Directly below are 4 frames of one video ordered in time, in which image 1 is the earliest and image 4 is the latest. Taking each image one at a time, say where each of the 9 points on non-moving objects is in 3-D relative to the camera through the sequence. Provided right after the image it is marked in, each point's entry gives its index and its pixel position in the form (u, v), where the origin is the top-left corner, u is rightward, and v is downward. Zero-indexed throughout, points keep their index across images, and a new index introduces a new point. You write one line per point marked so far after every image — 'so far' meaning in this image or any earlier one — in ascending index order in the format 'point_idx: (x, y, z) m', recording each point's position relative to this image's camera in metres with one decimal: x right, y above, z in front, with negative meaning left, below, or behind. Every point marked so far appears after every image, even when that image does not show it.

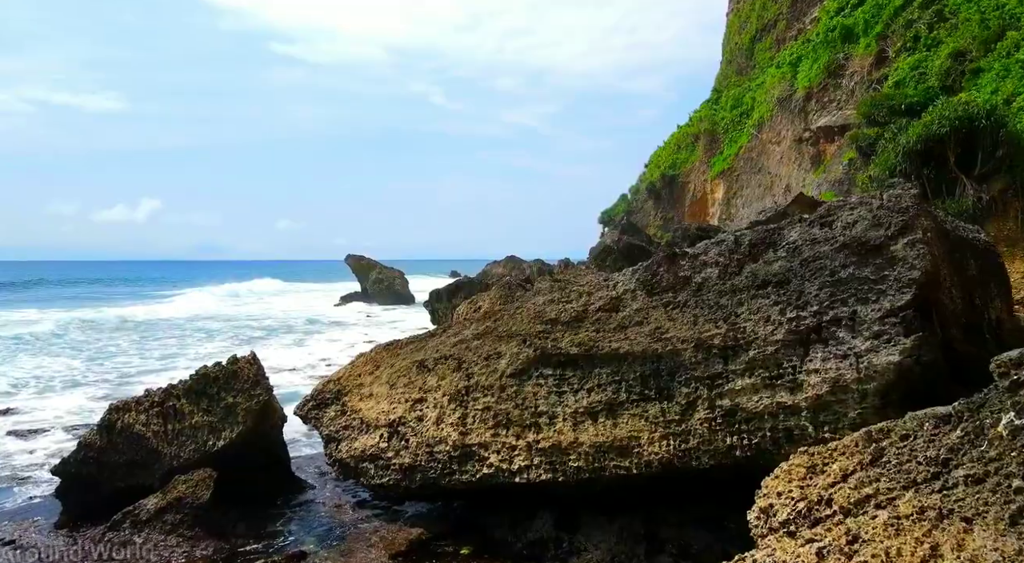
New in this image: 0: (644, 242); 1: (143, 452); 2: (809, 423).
0: (+3.2, +0.9, +17.3) m
1: (-3.0, -1.4, +5.7) m
2: (+1.8, -0.9, +4.3) m
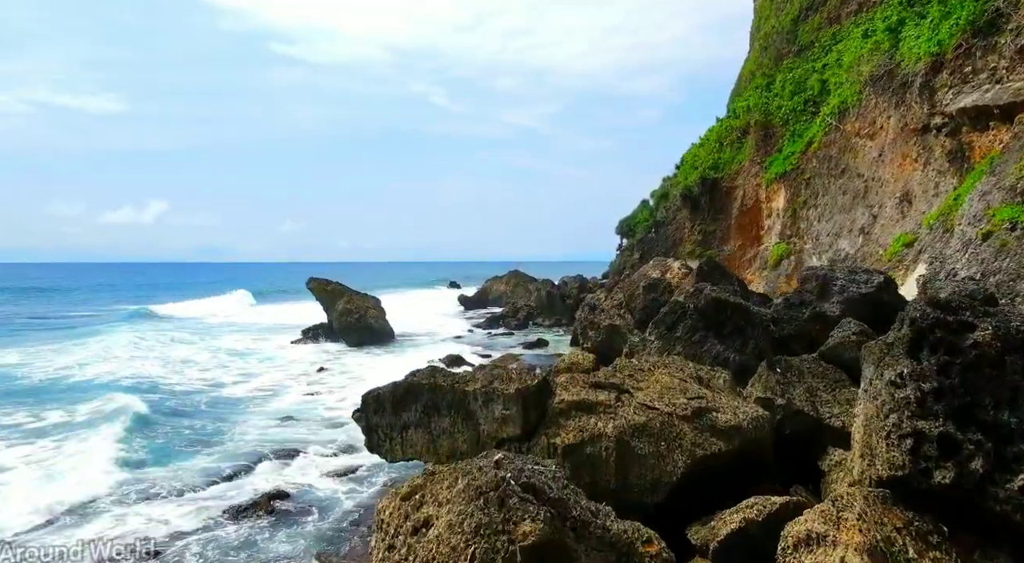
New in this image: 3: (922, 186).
0: (+3.2, -0.2, +10.2) m
1: (-3.0, -2.5, -1.4) m
2: (+1.8, -1.9, -2.8) m
3: (+9.7, +2.2, +16.8) m
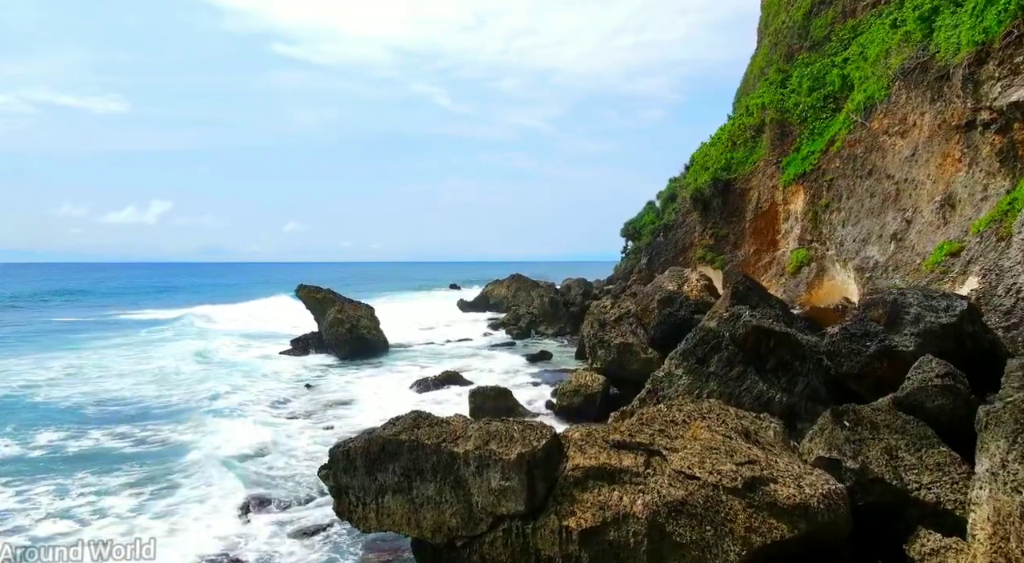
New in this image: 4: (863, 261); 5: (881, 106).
0: (+3.2, -0.4, +8.6) m
1: (-3.0, -2.7, -3.0) m
2: (+1.8, -2.2, -4.4) m
3: (+9.7, +2.0, +15.1) m
4: (+9.4, +0.6, +19.1) m
5: (+10.3, +4.9, +19.9) m
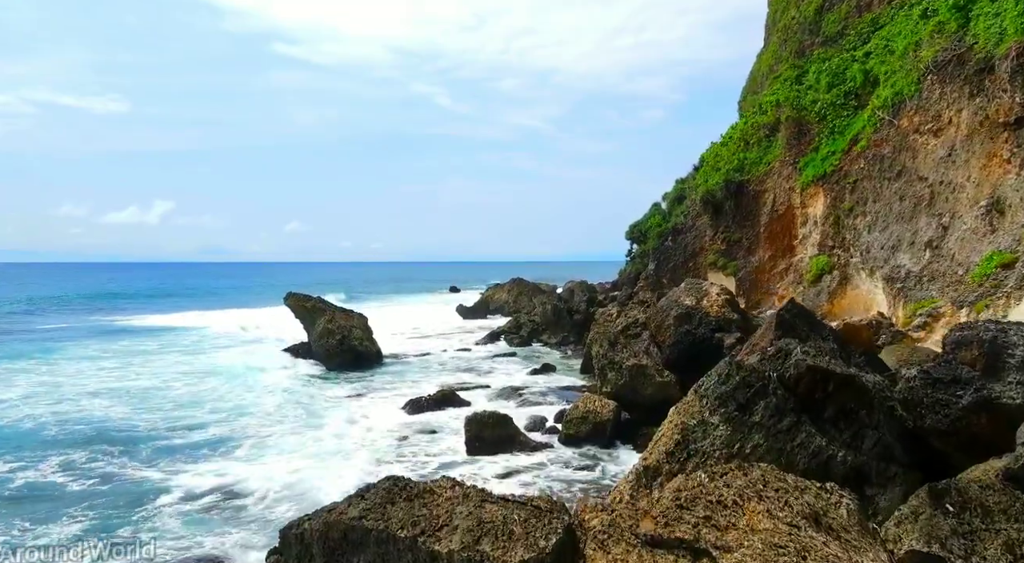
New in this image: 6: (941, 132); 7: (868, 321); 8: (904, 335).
0: (+3.2, -0.7, +7.1) m
1: (-3.0, -3.0, -4.5) m
2: (+1.8, -2.5, -5.9) m
3: (+9.7, +1.7, +13.6) m
4: (+9.4, +0.3, +17.6) m
5: (+10.3, +4.6, +18.4) m
6: (+10.3, +3.6, +17.0) m
7: (+7.3, -0.8, +14.6) m
8: (+7.6, -1.0, +13.8) m
